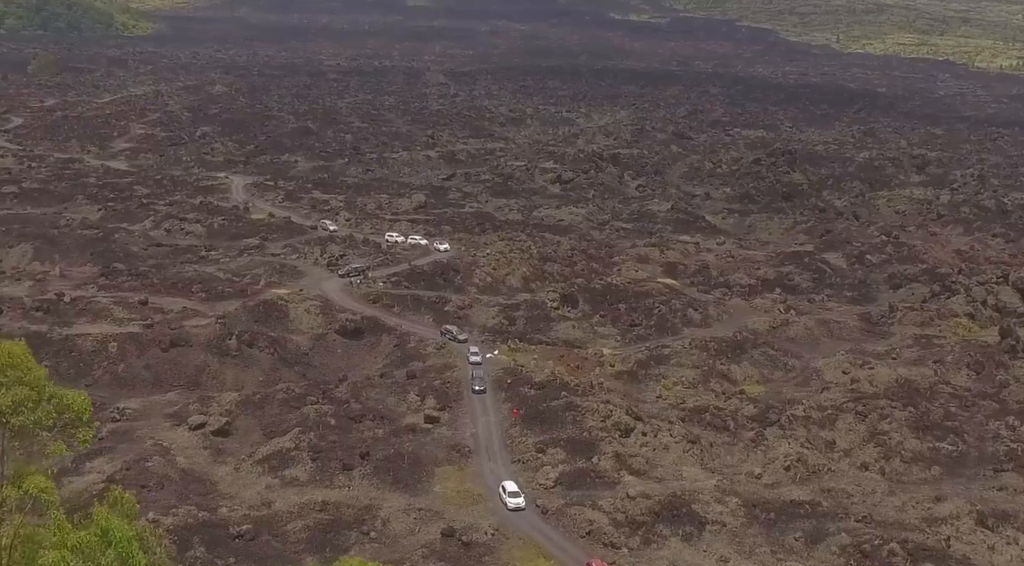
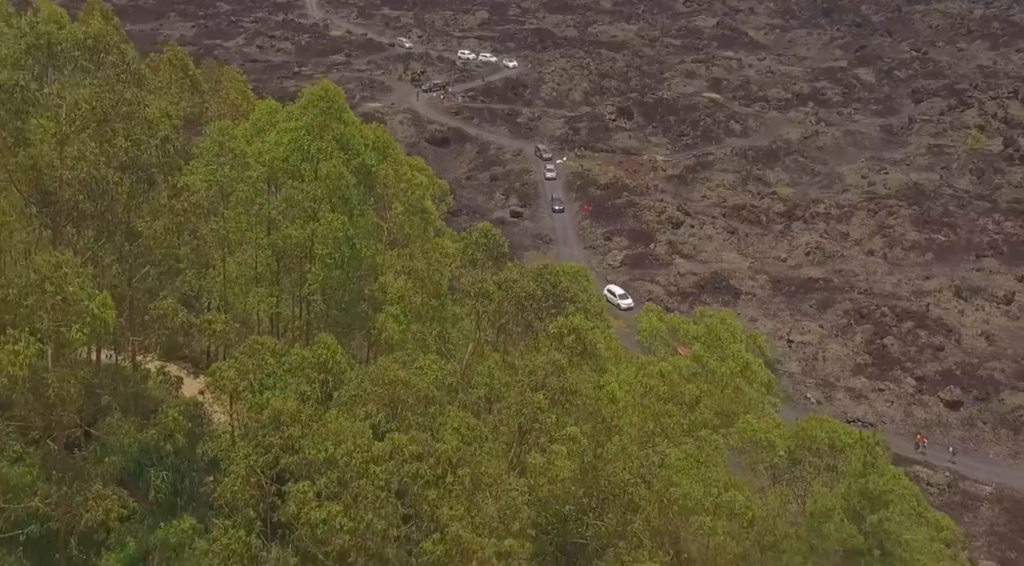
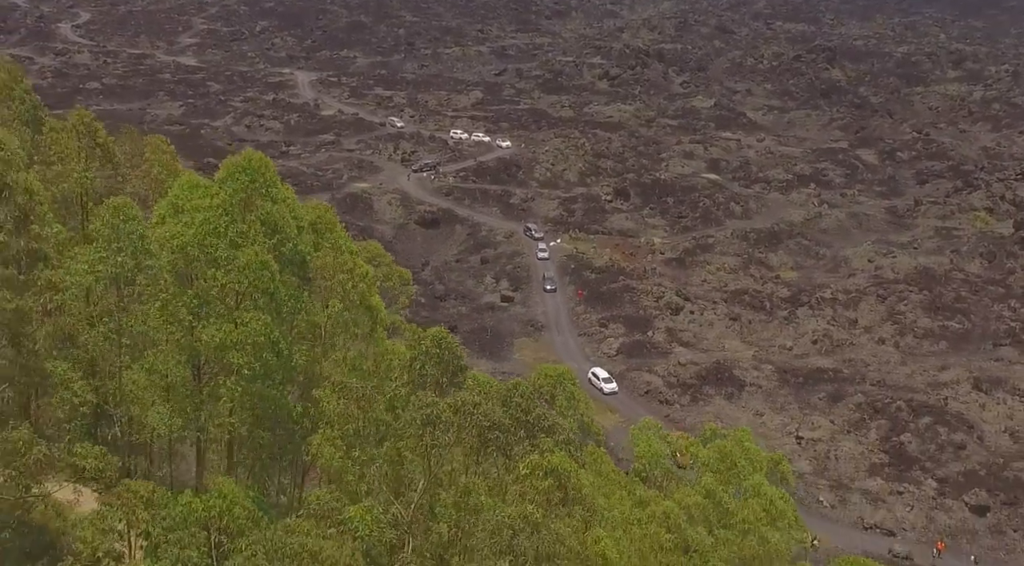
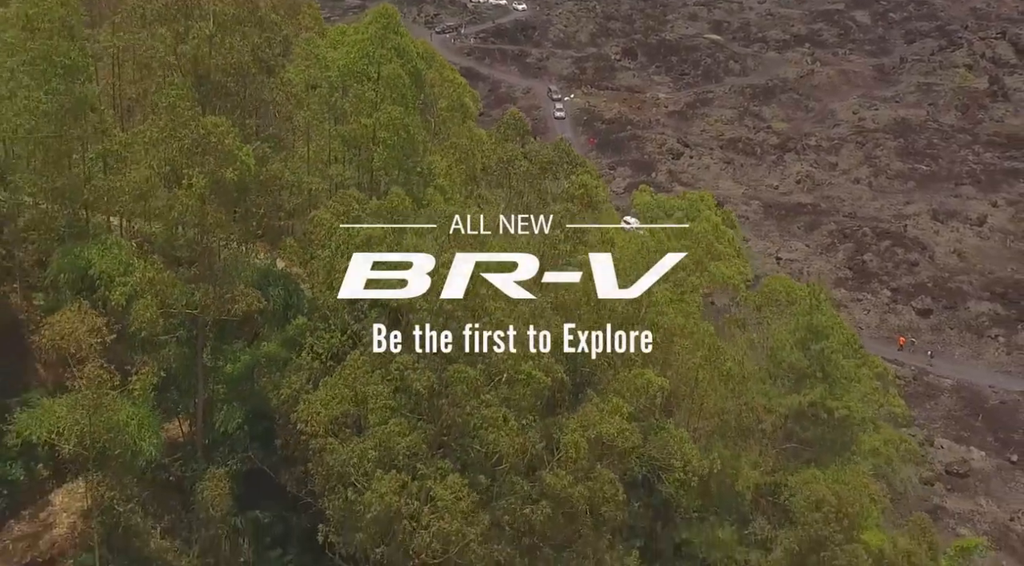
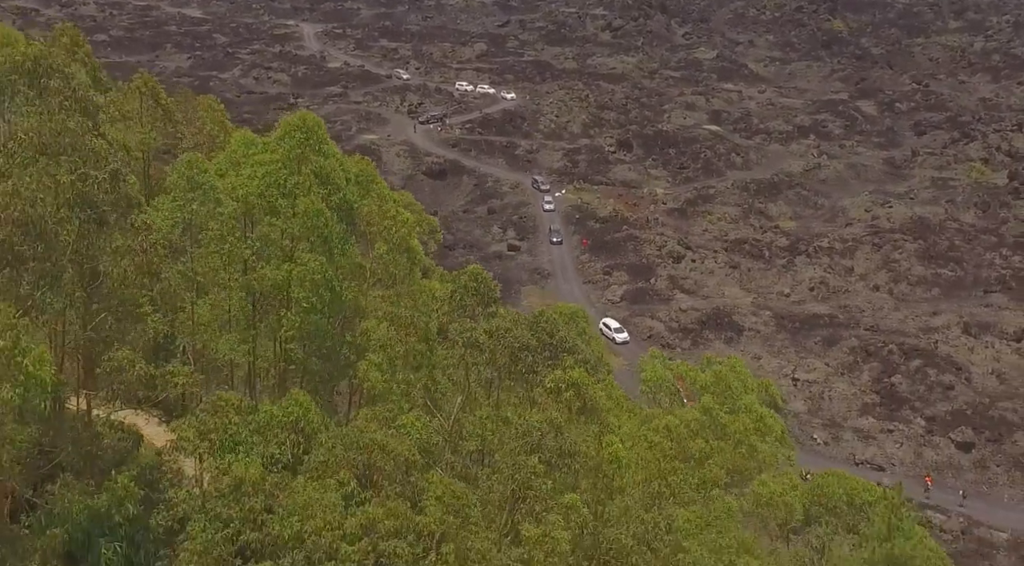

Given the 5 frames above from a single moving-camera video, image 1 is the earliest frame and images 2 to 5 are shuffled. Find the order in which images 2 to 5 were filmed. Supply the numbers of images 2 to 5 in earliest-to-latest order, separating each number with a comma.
3, 5, 2, 4
